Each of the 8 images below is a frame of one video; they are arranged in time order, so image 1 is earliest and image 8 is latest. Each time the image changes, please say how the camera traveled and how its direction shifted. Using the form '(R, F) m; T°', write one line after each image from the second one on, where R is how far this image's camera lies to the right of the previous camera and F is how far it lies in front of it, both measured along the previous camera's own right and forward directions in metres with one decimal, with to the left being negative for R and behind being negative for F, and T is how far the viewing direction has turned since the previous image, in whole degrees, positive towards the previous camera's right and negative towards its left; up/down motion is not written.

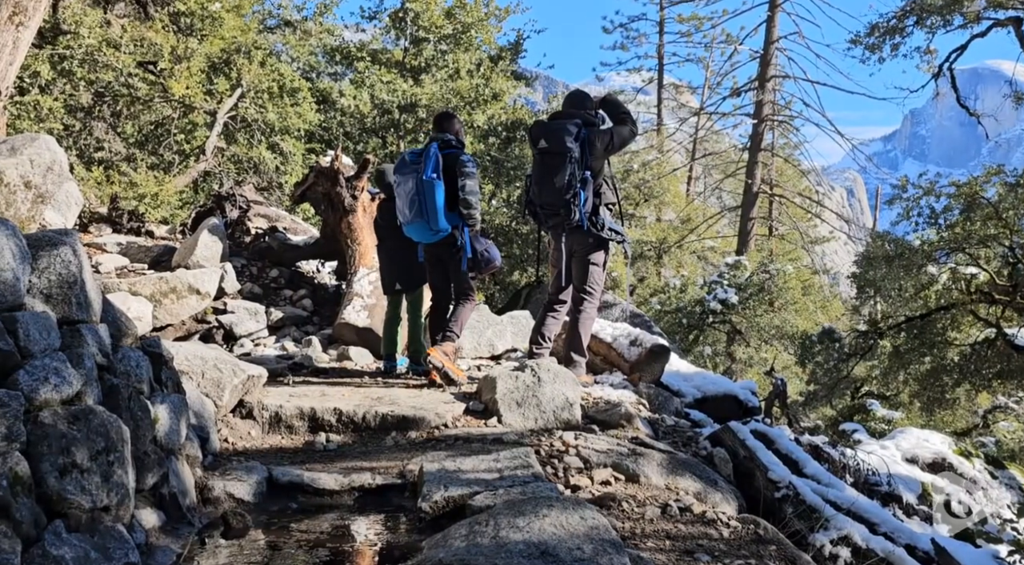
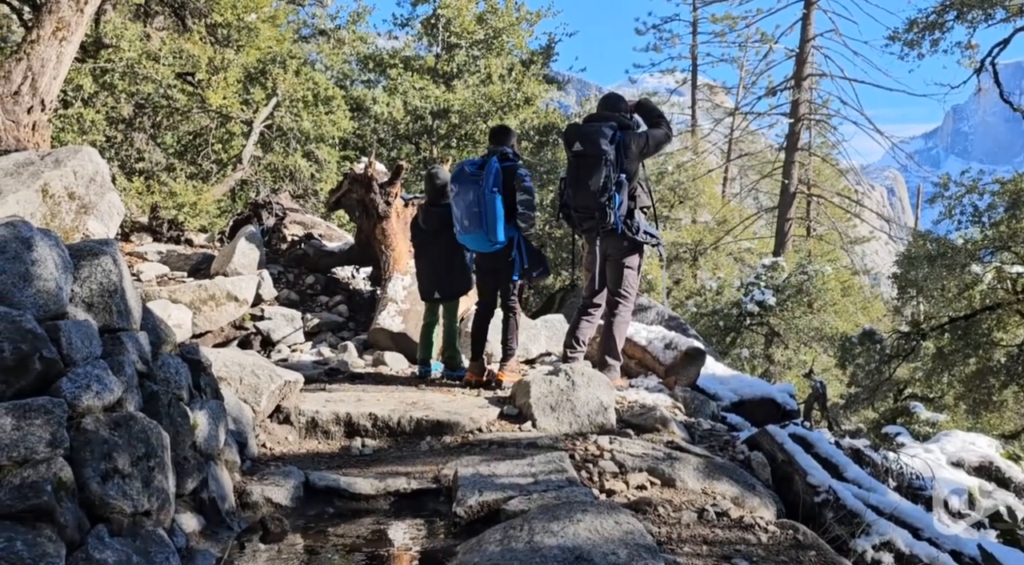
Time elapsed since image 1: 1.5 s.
(0.0, 0.0) m; -2°
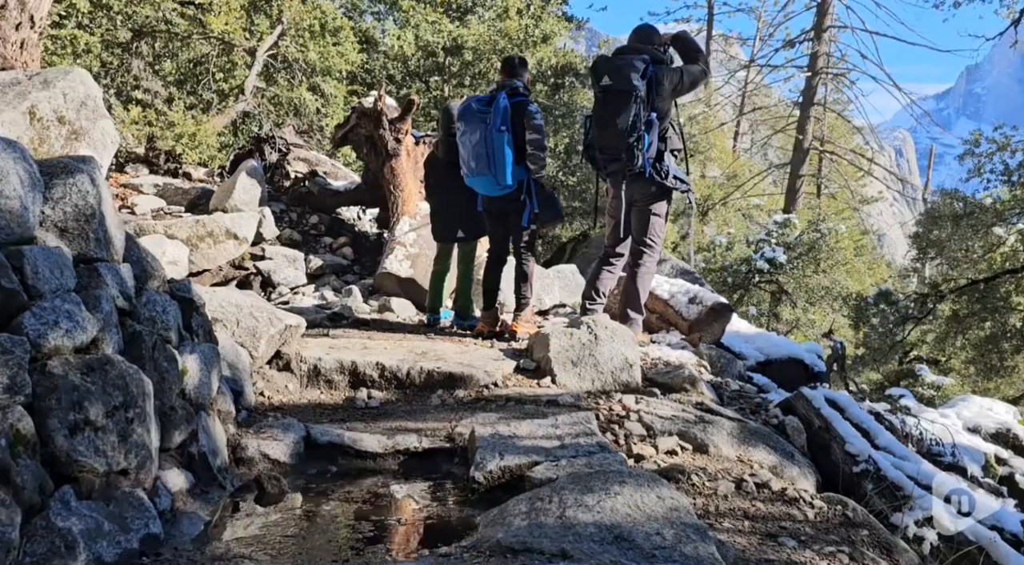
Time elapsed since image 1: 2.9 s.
(-0.1, +0.4) m; 0°
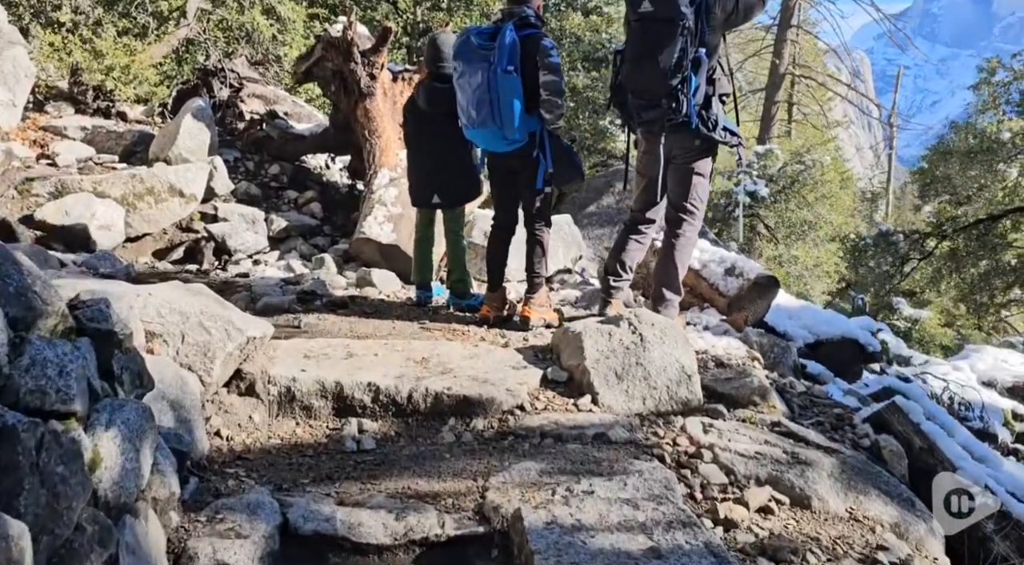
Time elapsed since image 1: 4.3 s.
(-0.3, +1.1) m; +3°
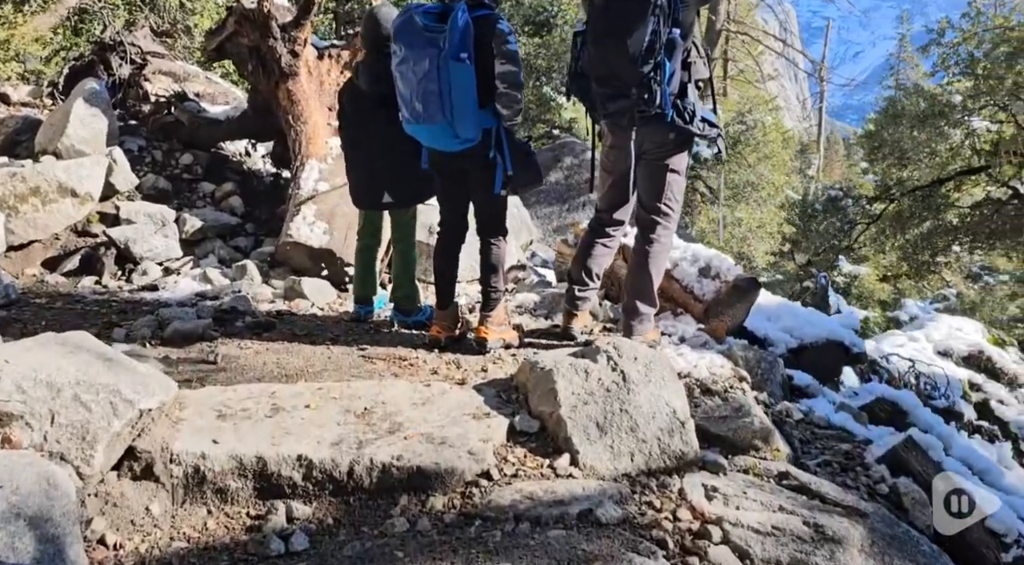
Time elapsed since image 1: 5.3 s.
(-0.1, +0.7) m; +4°
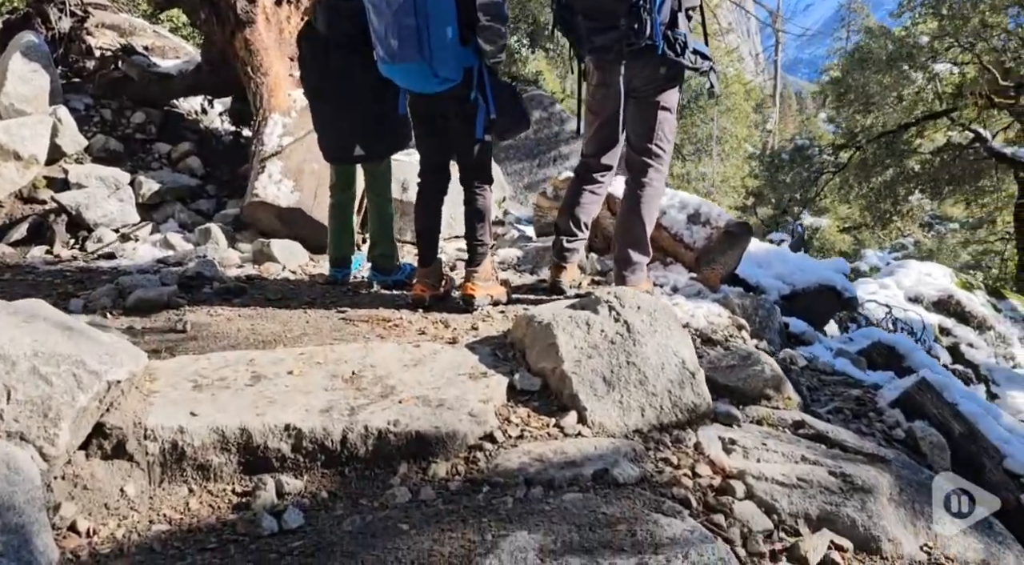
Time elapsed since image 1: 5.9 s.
(-0.1, +0.2) m; +2°
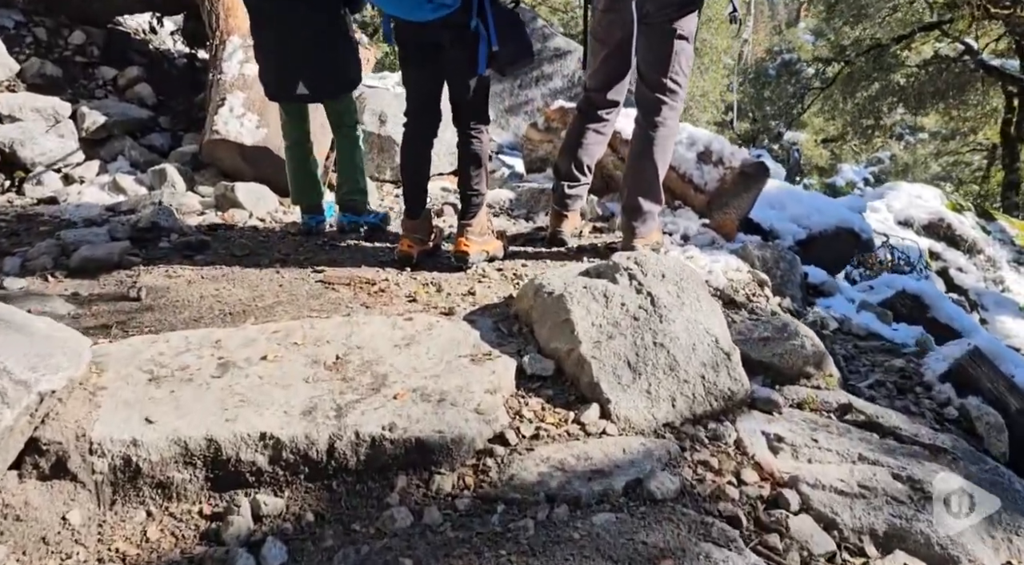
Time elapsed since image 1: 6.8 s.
(-0.1, +0.5) m; +2°
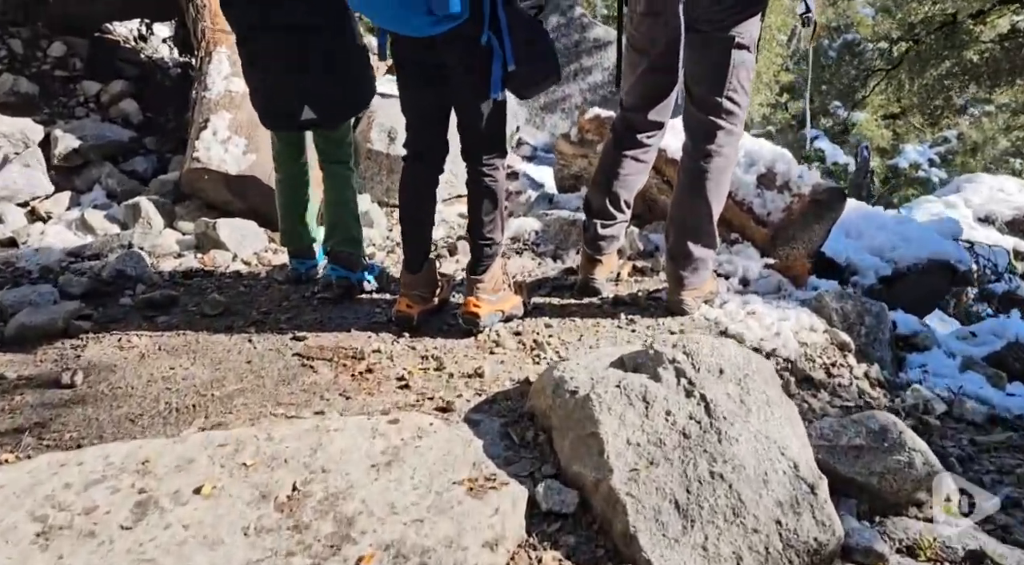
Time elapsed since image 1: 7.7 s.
(+0.1, +0.7) m; -3°
